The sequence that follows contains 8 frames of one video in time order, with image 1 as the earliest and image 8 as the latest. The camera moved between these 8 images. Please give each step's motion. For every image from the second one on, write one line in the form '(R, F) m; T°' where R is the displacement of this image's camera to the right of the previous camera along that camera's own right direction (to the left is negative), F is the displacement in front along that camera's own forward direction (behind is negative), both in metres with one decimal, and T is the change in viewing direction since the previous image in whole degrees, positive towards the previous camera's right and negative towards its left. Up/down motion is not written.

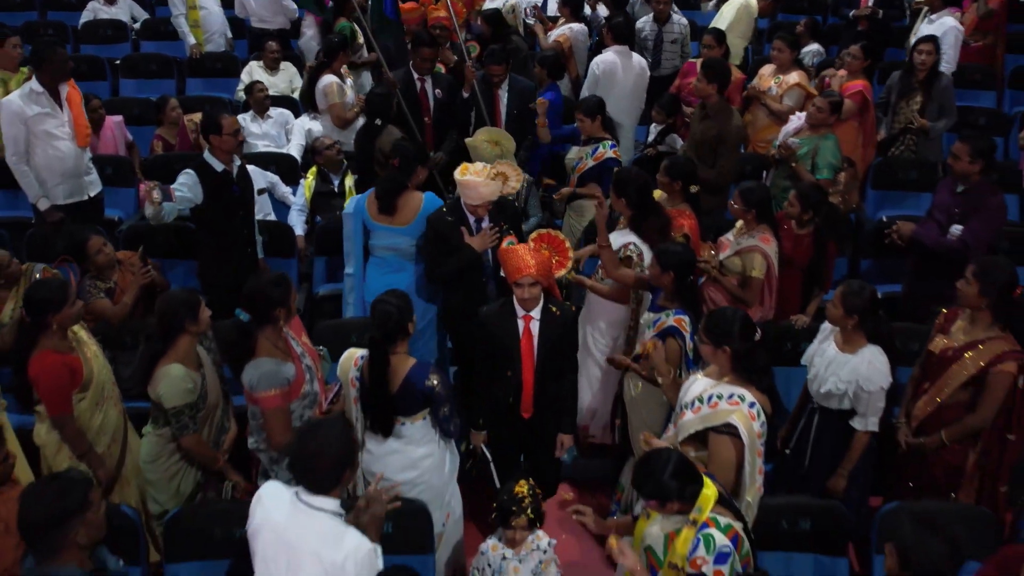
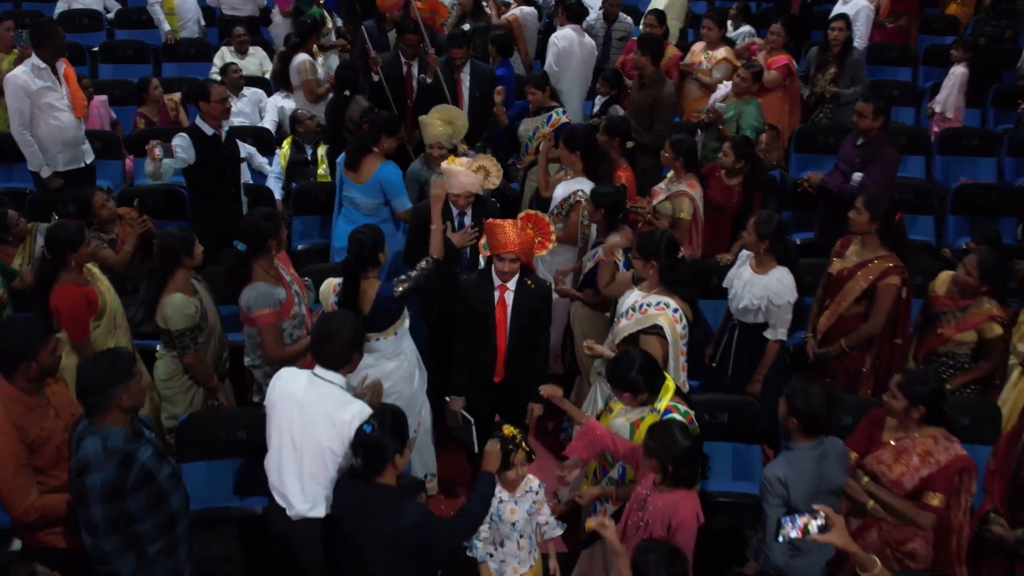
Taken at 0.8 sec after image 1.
(0.0, -0.5) m; +2°
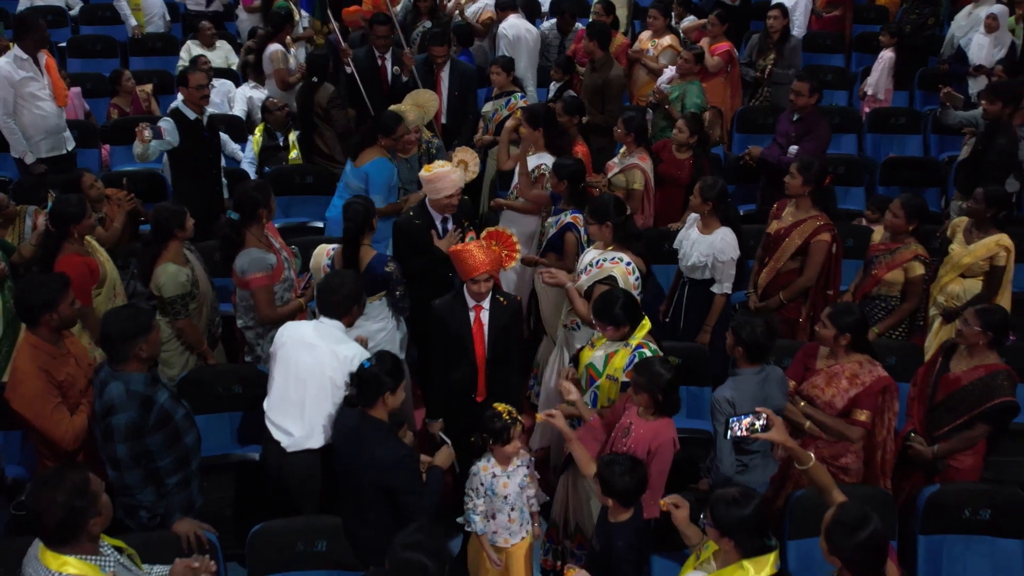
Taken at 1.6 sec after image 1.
(-0.1, -0.4) m; +3°
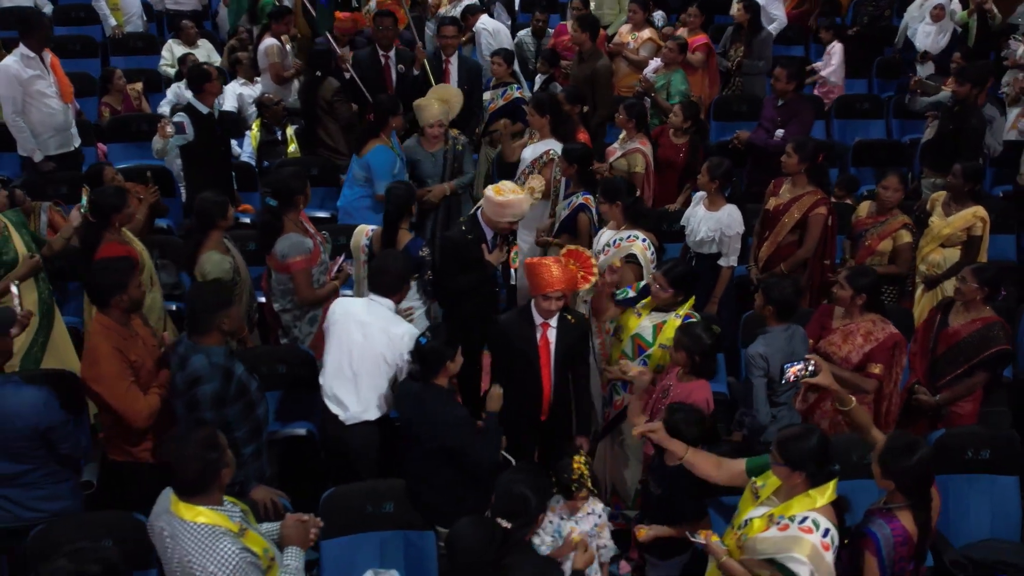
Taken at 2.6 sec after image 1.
(-0.4, -0.2) m; +4°
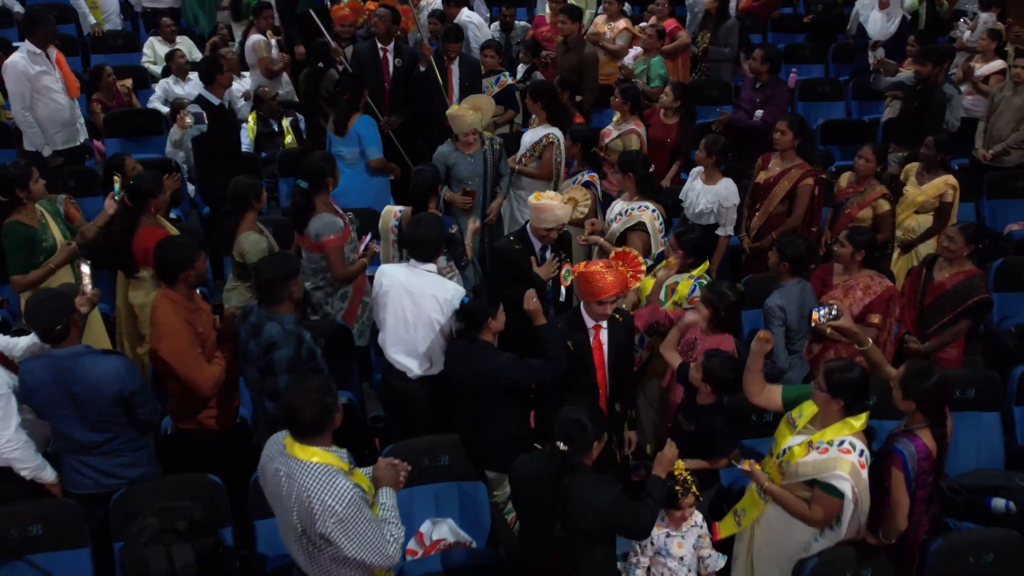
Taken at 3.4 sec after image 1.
(-0.4, -0.3) m; +4°
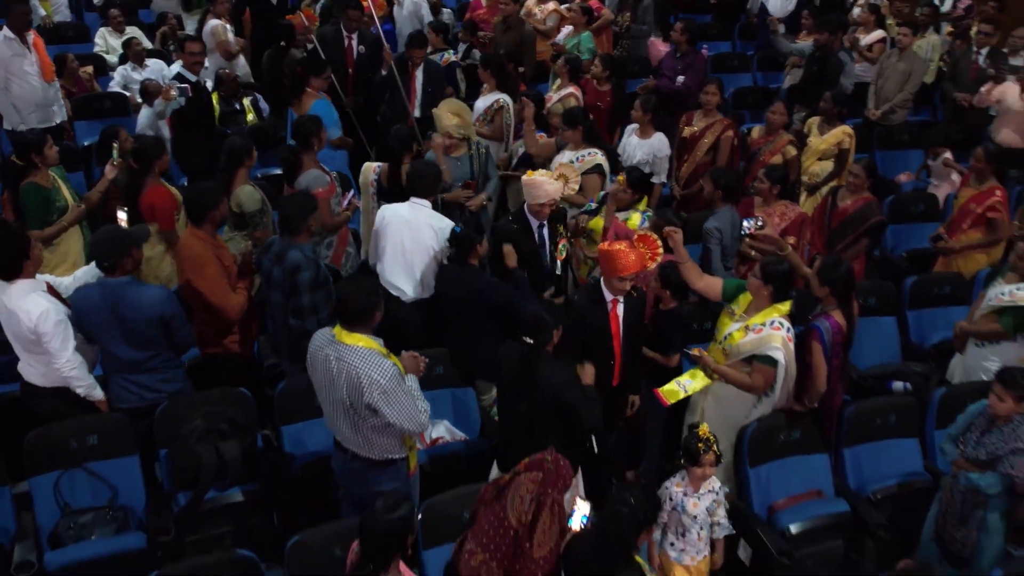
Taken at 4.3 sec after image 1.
(-0.3, -0.6) m; +5°
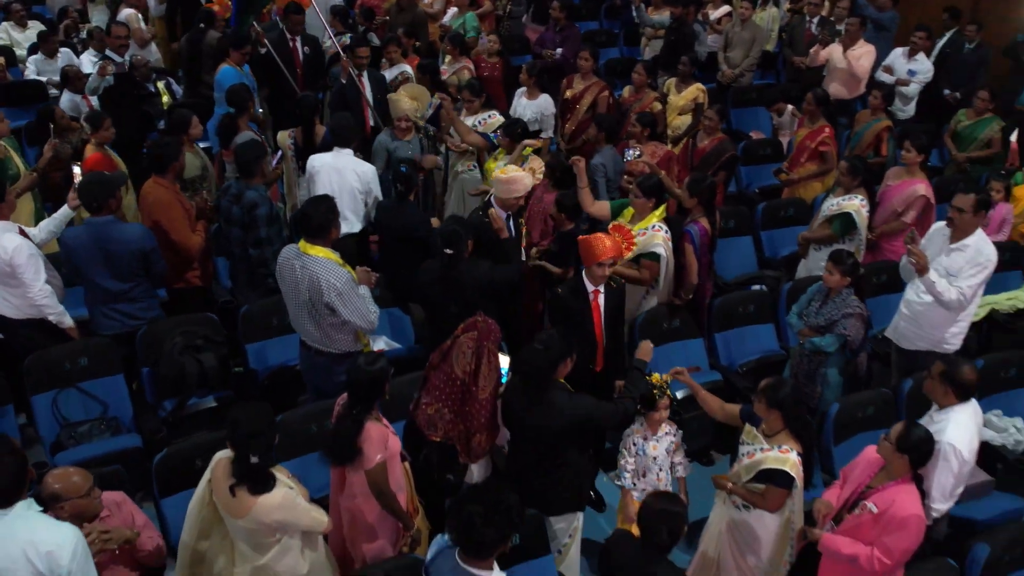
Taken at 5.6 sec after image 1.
(-0.3, -0.8) m; +7°
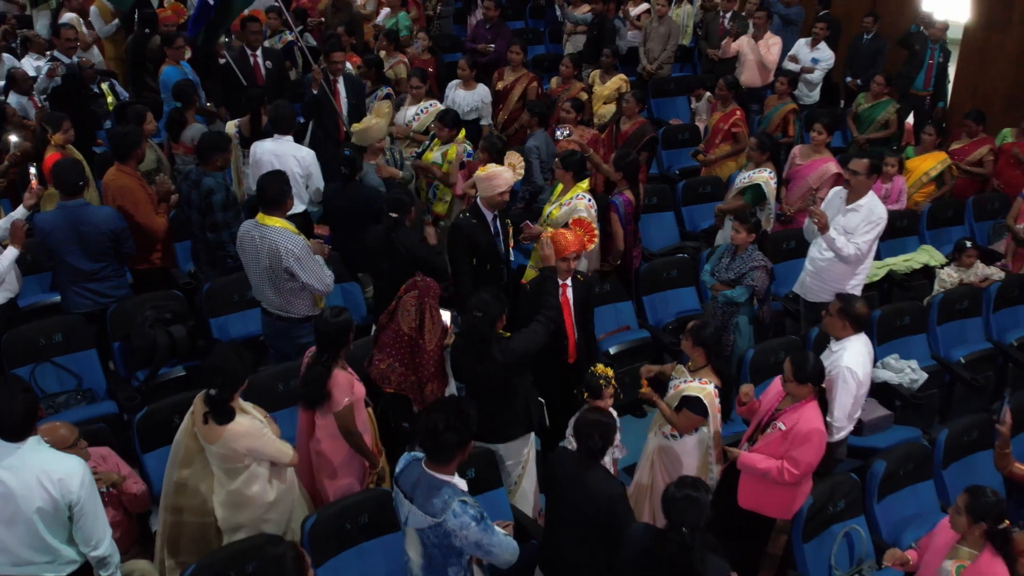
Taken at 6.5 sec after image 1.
(-0.1, -0.4) m; +4°
